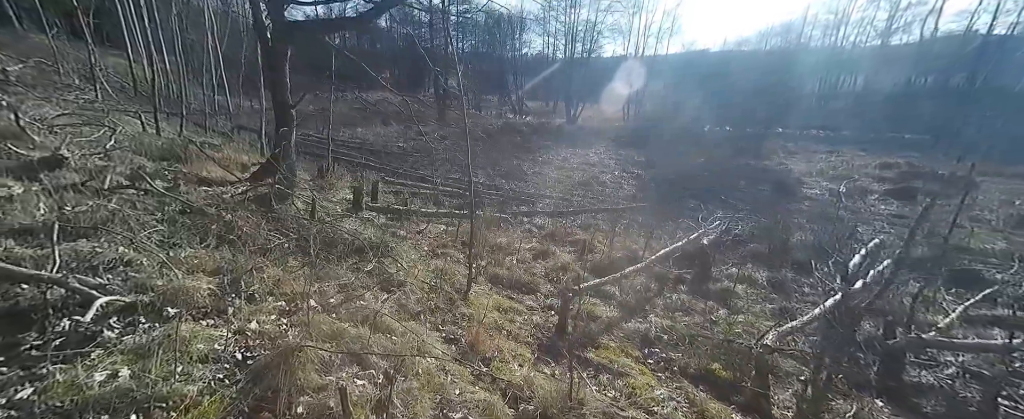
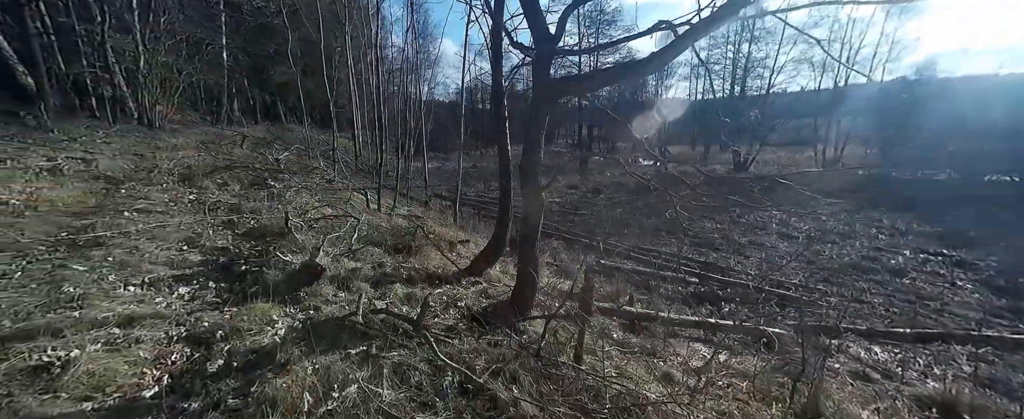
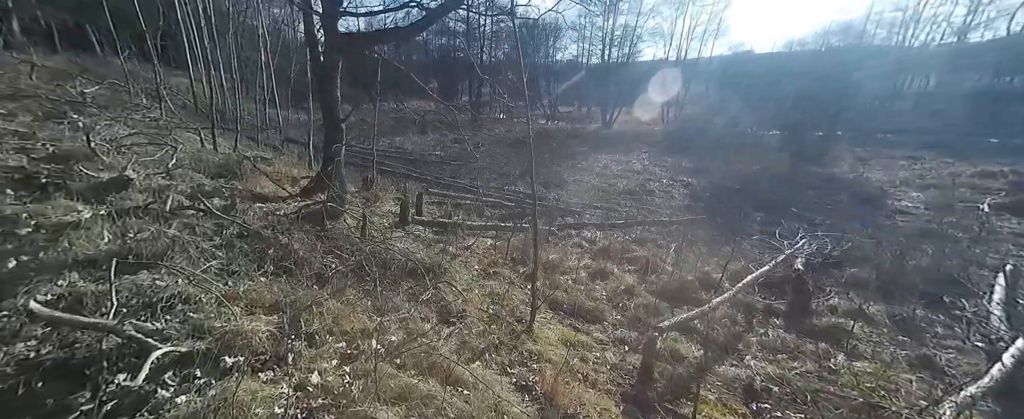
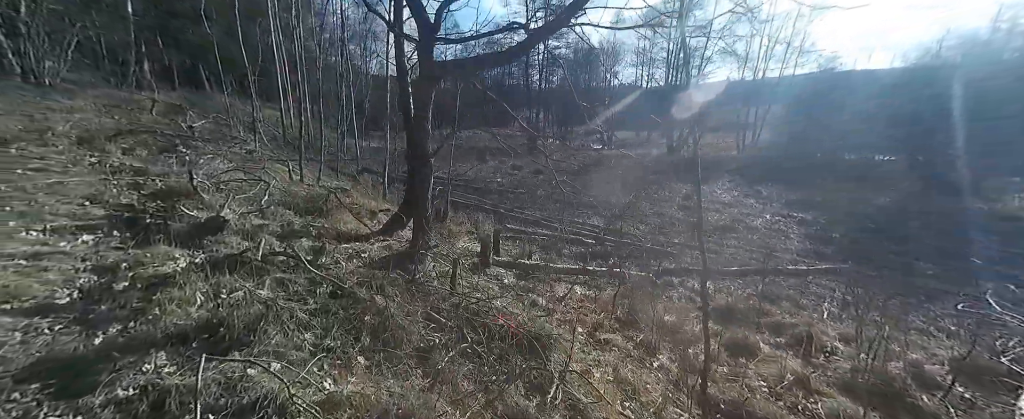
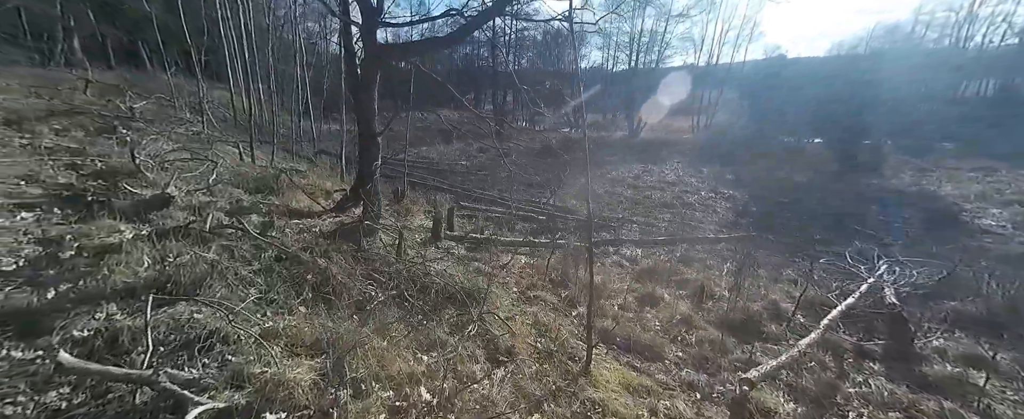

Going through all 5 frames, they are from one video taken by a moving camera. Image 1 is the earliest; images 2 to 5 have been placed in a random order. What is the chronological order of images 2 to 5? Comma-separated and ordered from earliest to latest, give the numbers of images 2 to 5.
3, 5, 4, 2
